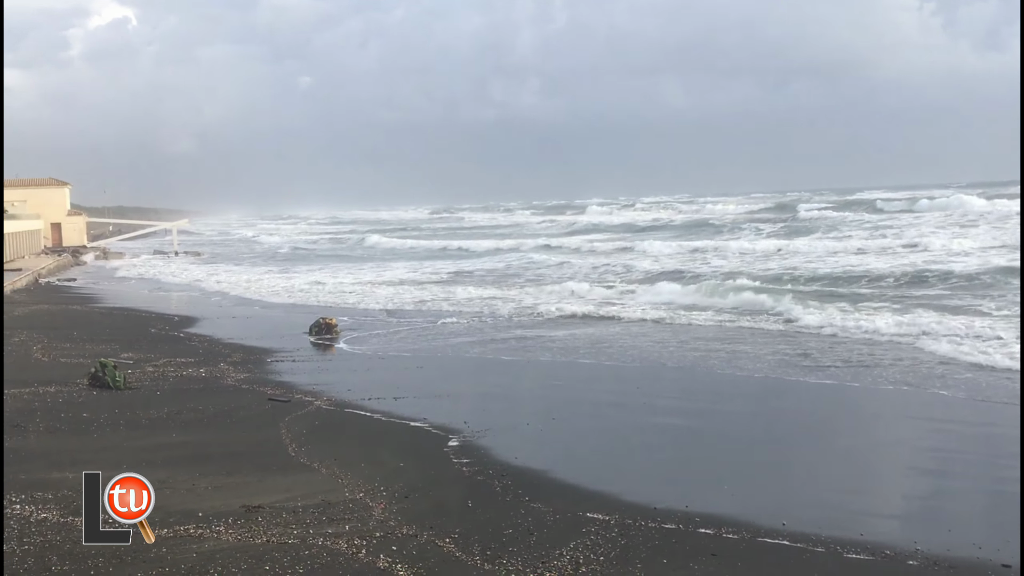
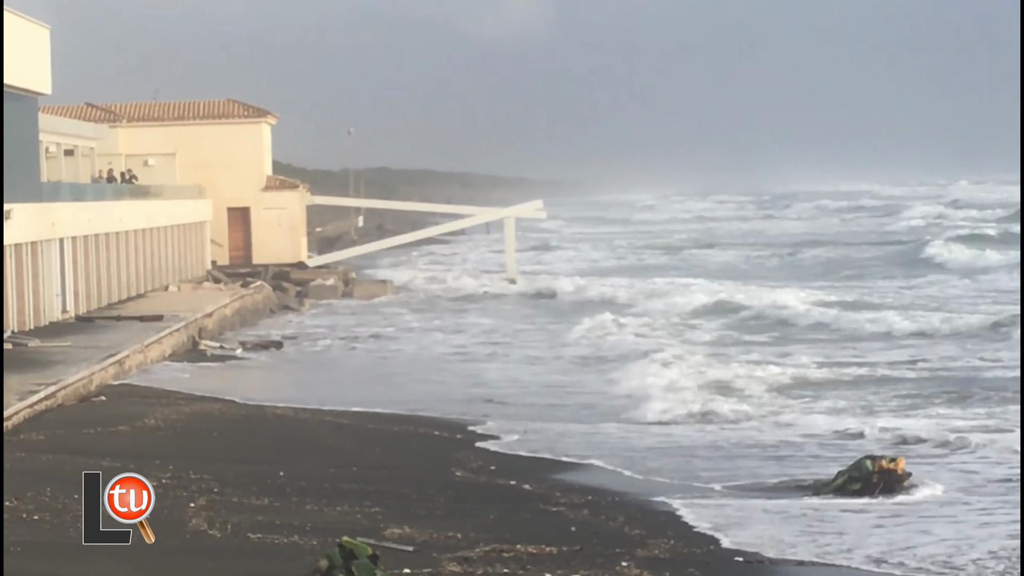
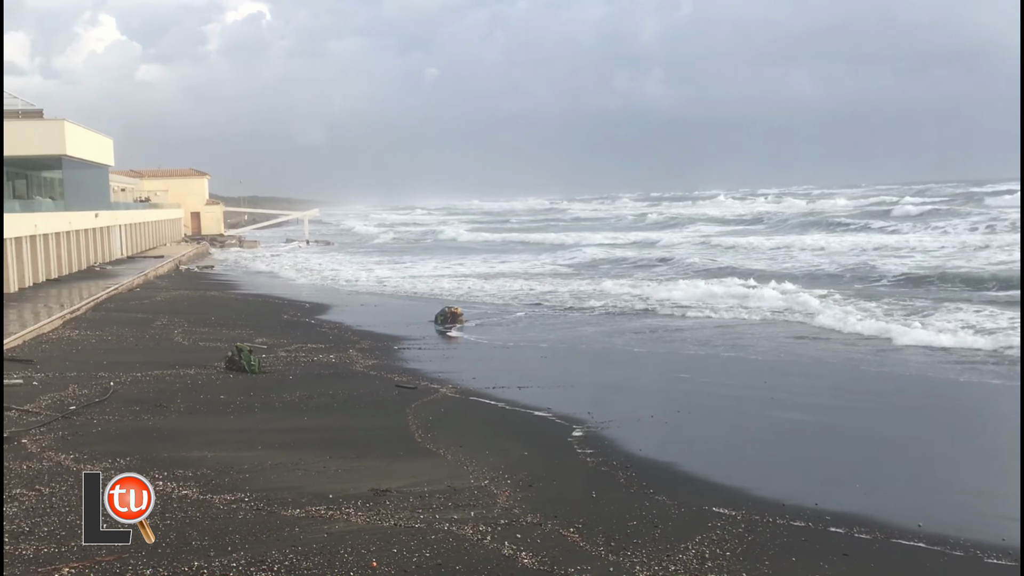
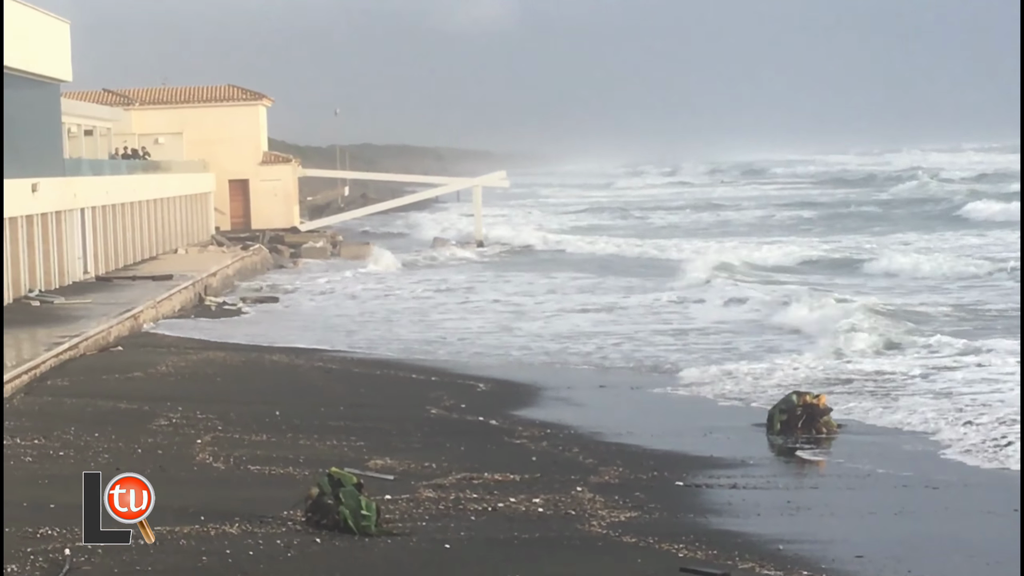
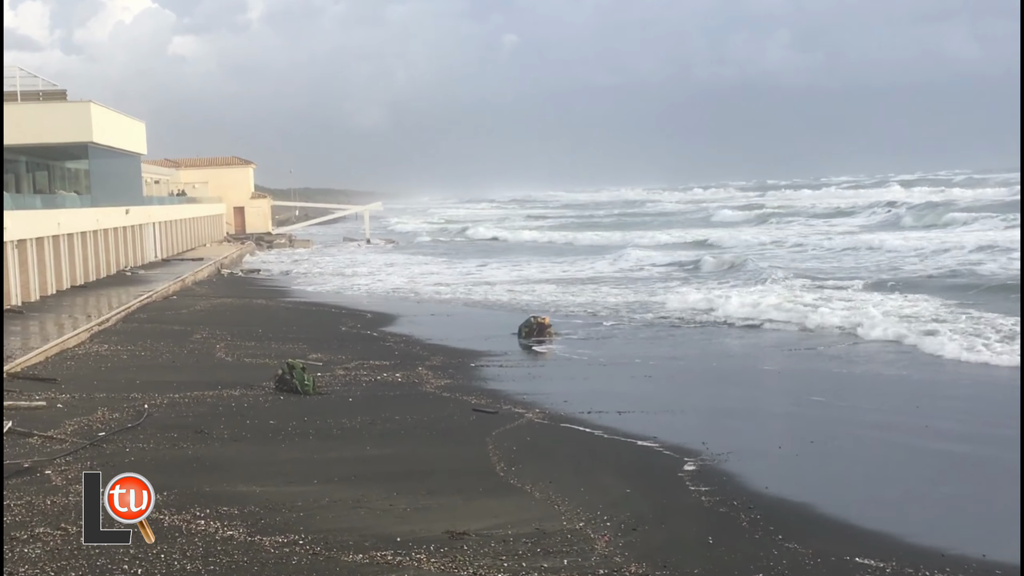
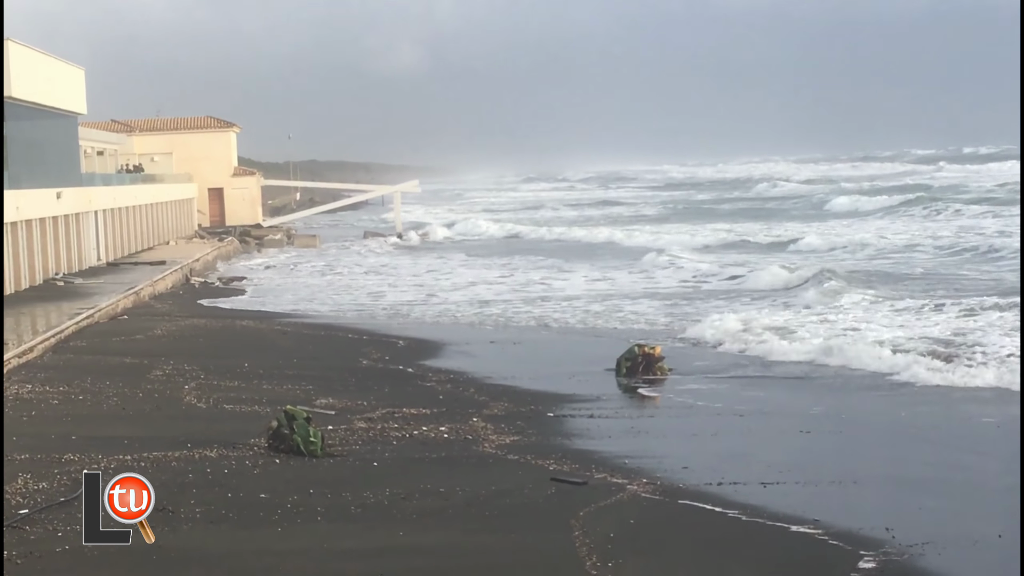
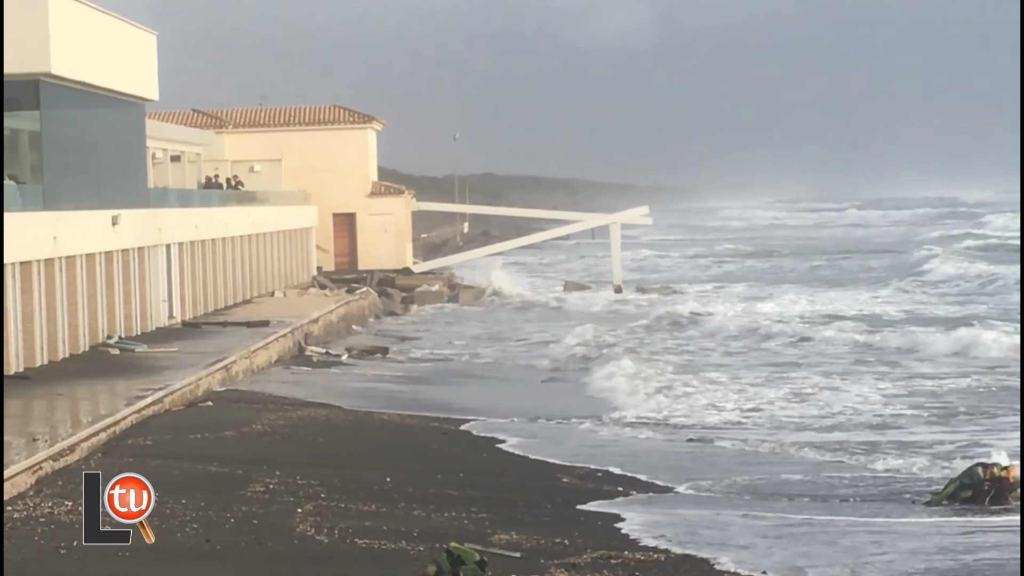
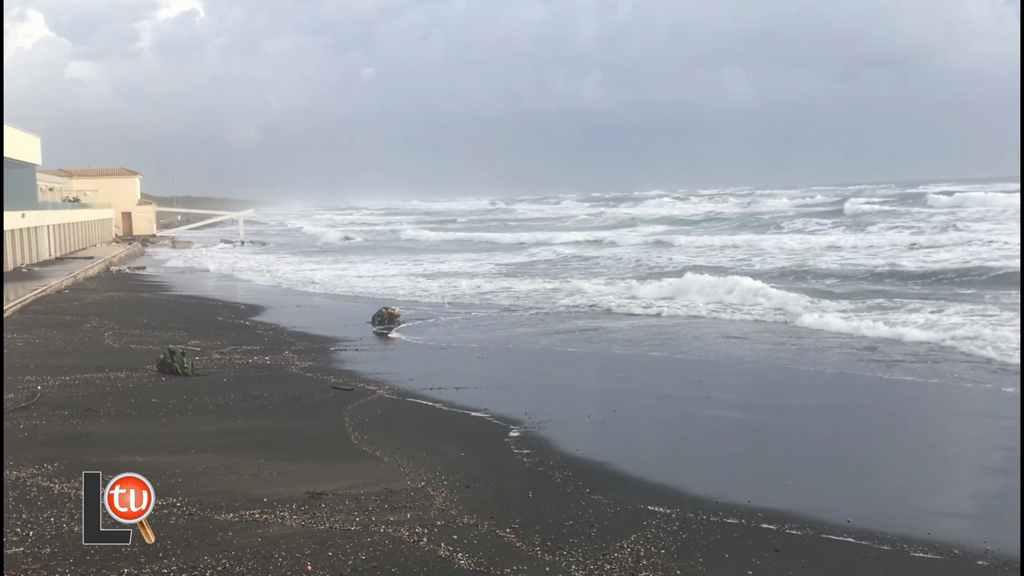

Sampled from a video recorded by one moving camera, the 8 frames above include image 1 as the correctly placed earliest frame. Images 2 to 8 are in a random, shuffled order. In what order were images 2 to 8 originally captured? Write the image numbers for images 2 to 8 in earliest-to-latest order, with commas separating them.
8, 3, 5, 6, 4, 2, 7
